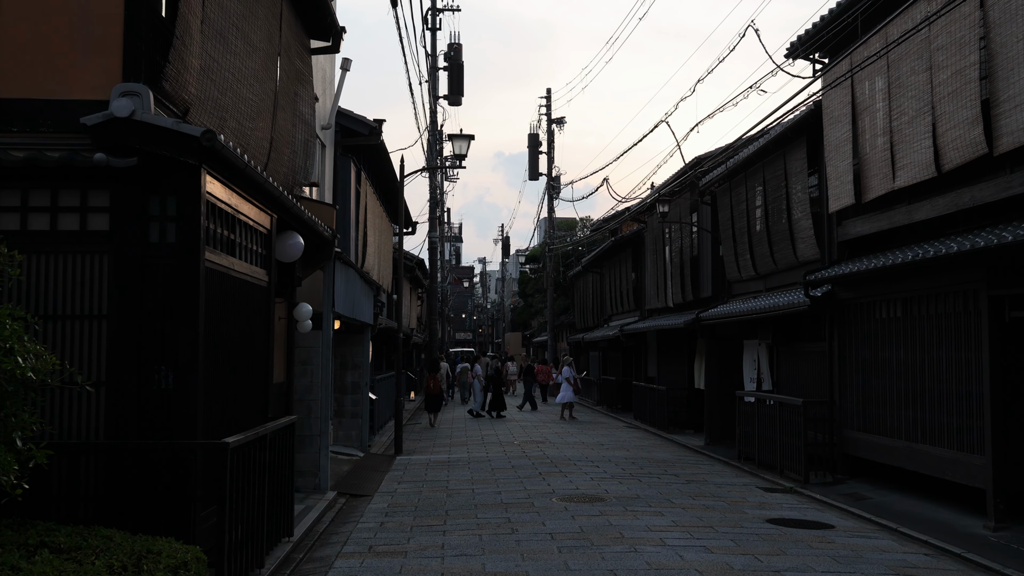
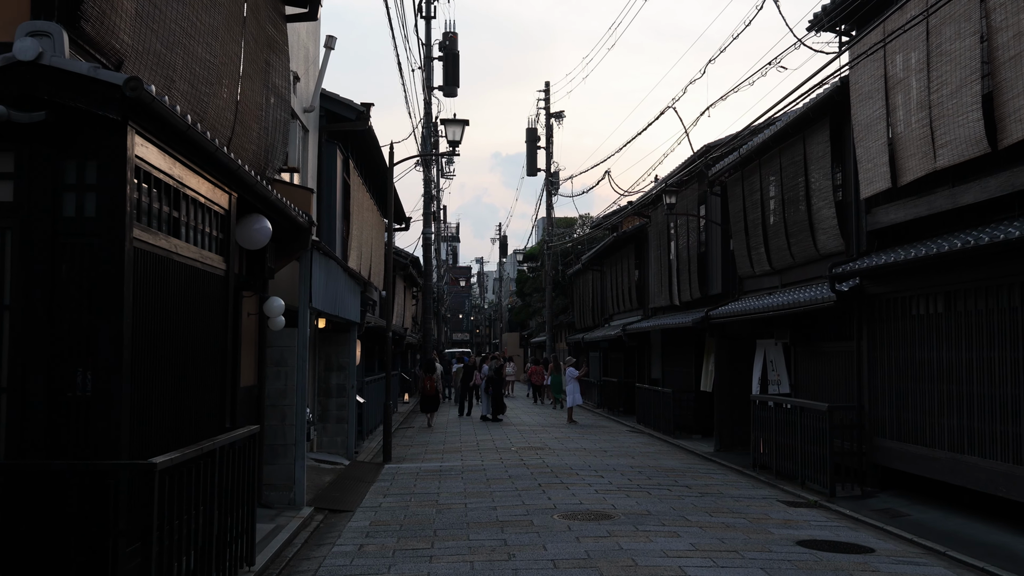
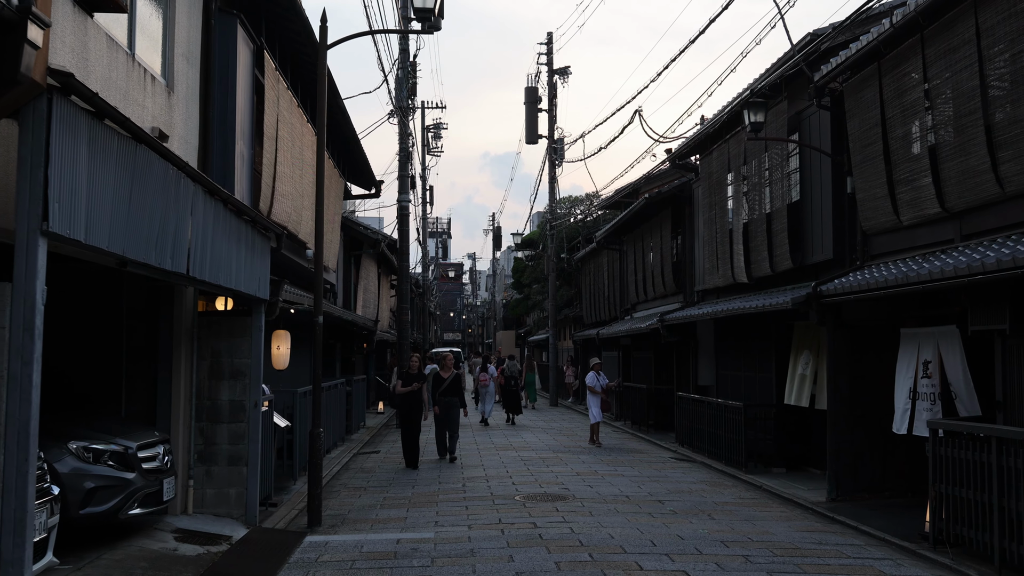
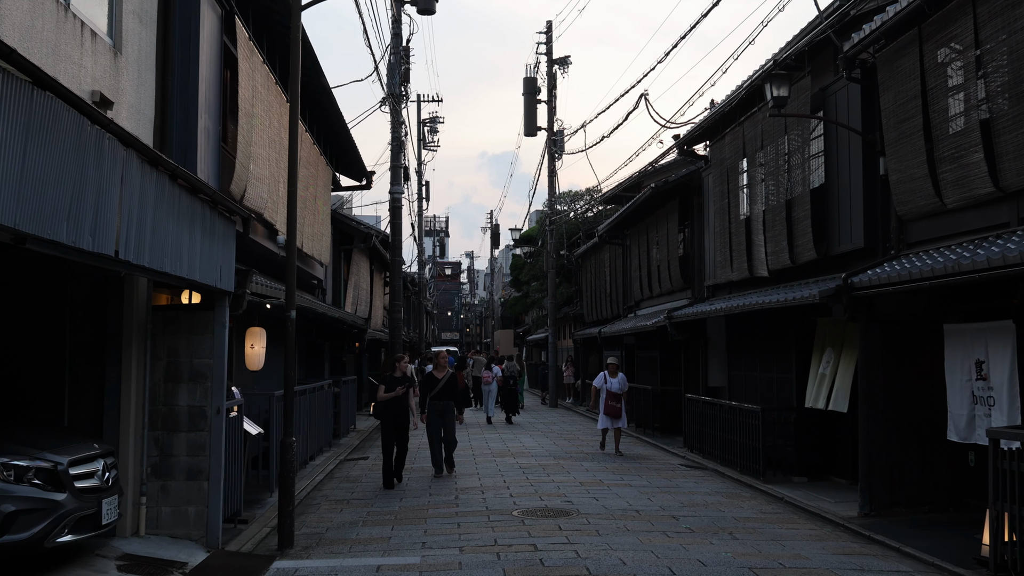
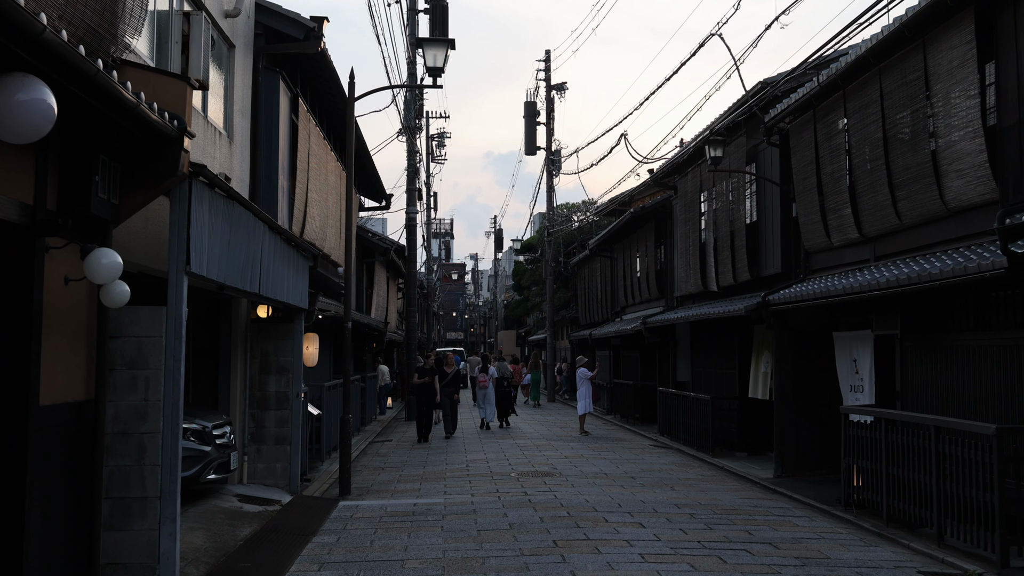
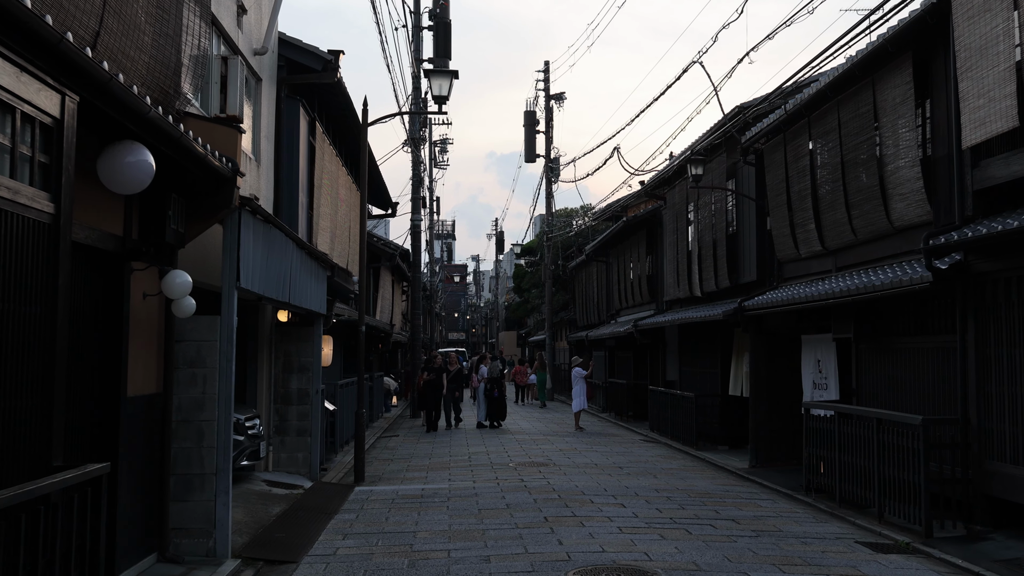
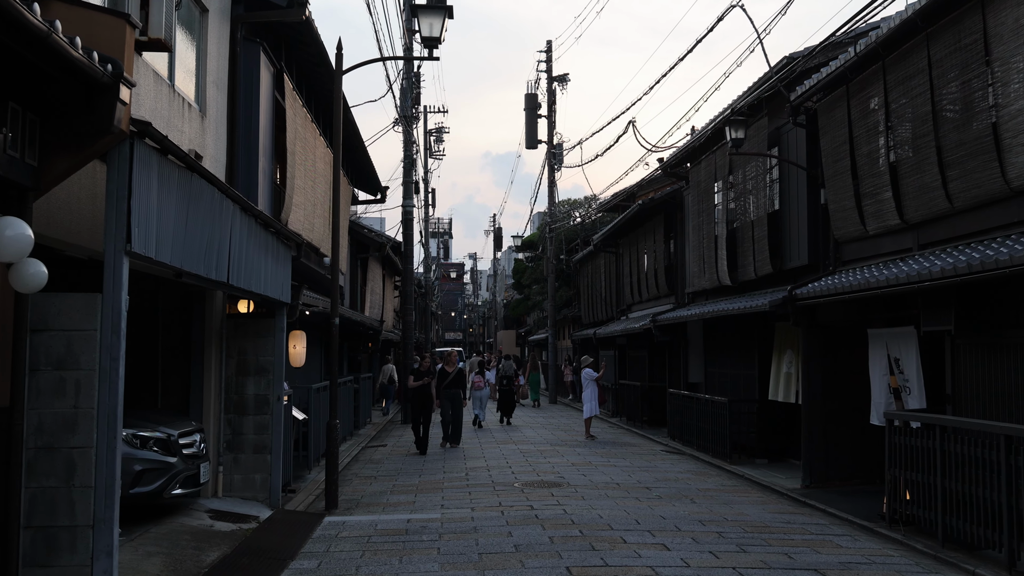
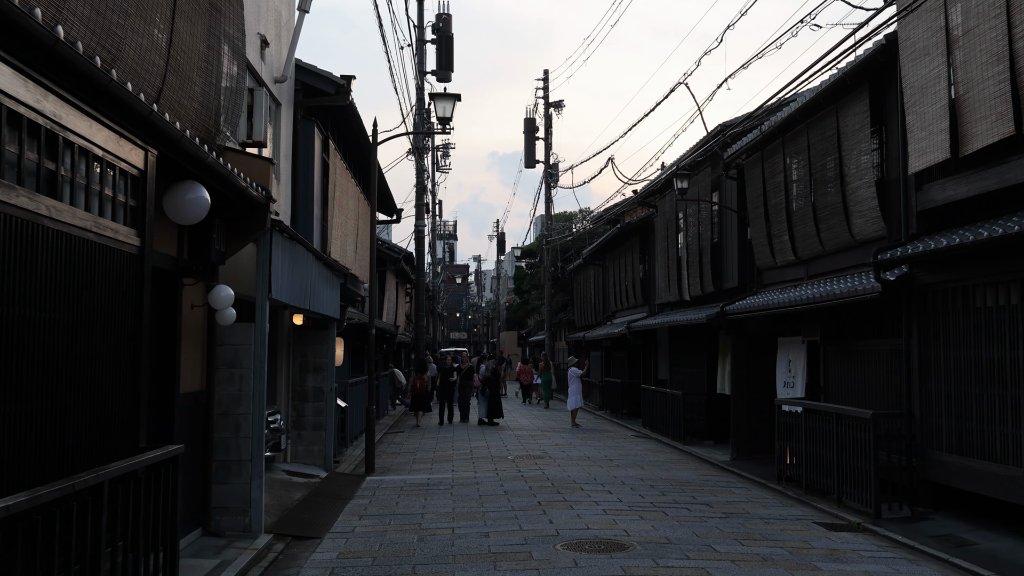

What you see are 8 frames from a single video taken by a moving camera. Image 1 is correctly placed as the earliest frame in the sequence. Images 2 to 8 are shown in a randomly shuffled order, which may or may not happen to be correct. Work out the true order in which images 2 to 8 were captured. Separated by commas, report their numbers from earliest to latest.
2, 8, 6, 5, 7, 3, 4
